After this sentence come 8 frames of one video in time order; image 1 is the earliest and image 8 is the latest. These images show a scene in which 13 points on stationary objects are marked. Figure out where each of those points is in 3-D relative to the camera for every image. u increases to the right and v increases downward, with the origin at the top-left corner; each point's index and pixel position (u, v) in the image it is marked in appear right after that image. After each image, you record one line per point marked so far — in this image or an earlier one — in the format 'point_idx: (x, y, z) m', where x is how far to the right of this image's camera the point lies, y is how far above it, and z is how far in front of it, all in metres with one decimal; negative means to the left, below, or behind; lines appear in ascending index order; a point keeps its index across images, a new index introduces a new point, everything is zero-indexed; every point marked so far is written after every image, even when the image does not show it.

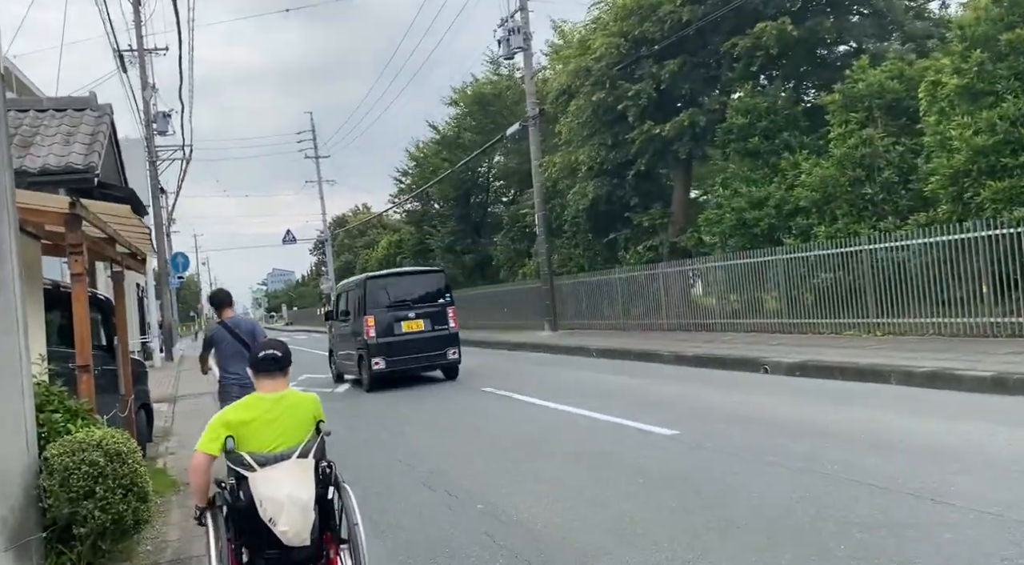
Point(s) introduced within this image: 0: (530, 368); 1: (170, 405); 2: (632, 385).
0: (+0.3, -1.8, +17.1) m
1: (-7.2, -2.6, +17.5) m
2: (+1.8, -1.6, +13.1) m
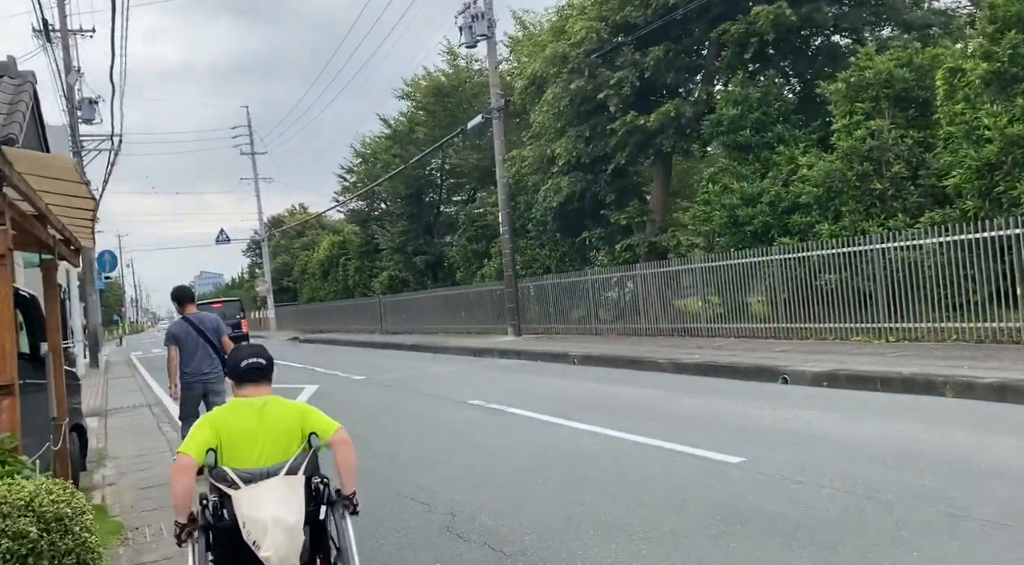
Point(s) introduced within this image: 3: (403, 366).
0: (-0.1, -1.8, +15.6) m
1: (-7.6, -2.5, +15.4) m
2: (+1.7, -1.6, +11.7) m
3: (-2.6, -2.0, +19.9) m
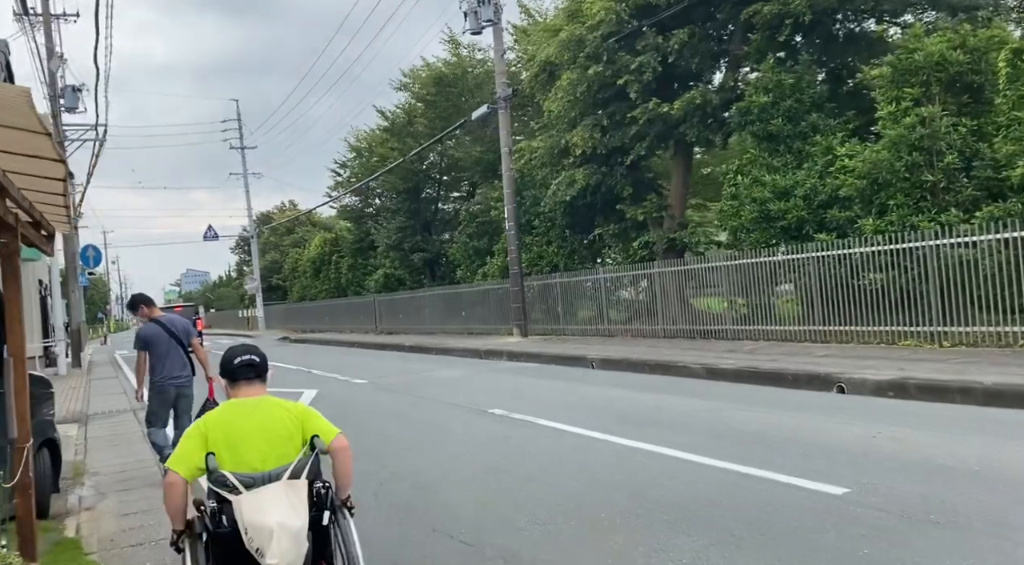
0: (+0.1, -1.7, +14.4) m
1: (-7.3, -2.4, +14.1) m
2: (+2.0, -1.6, +10.6) m
3: (-2.4, -1.9, +18.7) m
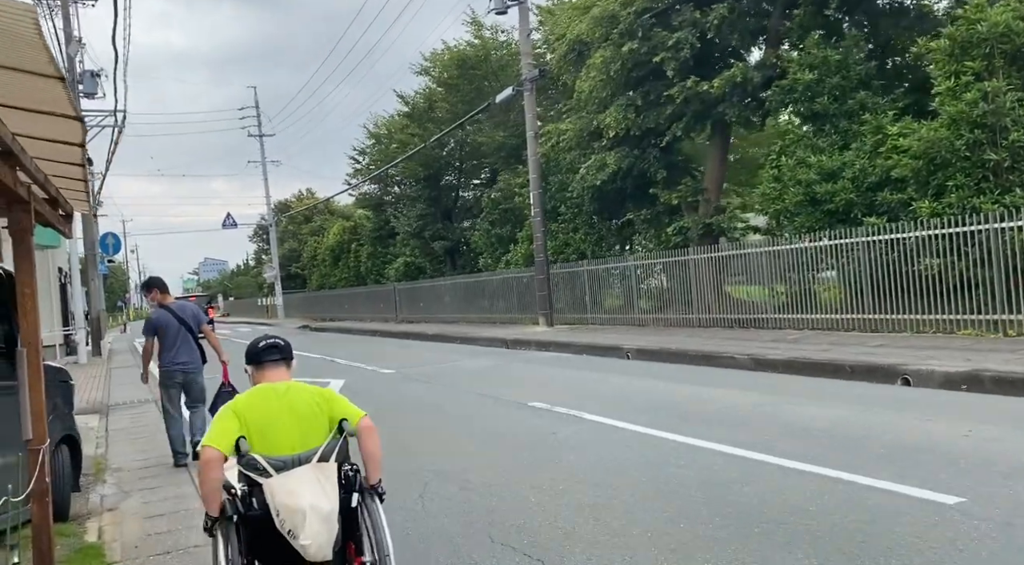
0: (+0.7, -1.5, +13.8) m
1: (-6.7, -2.2, +13.7) m
2: (+2.5, -1.4, +9.9) m
3: (-1.8, -1.6, +18.1) m
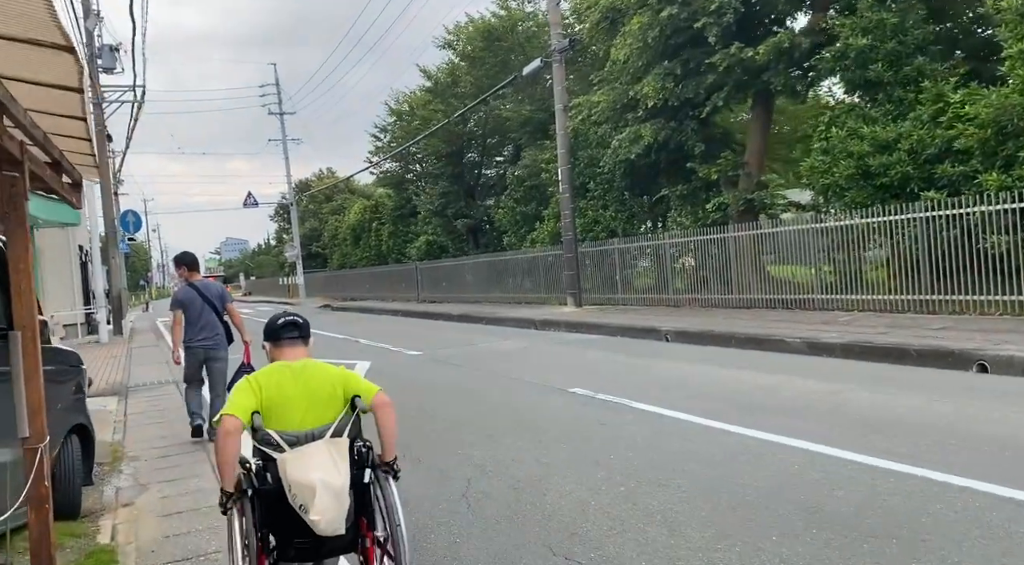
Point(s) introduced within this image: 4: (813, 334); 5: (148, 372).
0: (+1.3, -1.2, +13.2) m
1: (-6.2, -1.9, +13.2) m
2: (+3.0, -1.1, +9.2) m
3: (-1.1, -1.2, +17.5) m
4: (+4.5, -0.8, +12.4) m
5: (-7.5, -1.8, +17.3) m
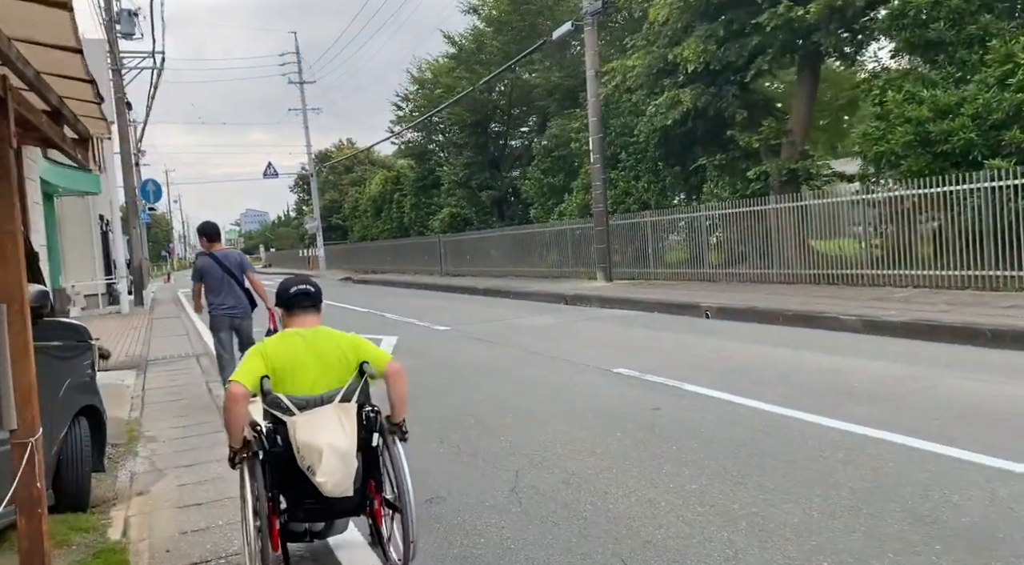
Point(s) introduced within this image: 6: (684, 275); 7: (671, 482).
0: (+1.8, -0.7, +12.5) m
1: (-5.7, -1.4, +12.7) m
2: (+3.4, -0.9, +8.5) m
3: (-0.5, -0.6, +16.9) m
4: (+5.0, -0.4, +11.6) m
5: (-6.9, -1.2, +16.8) m
6: (+4.1, +0.2, +19.6) m
7: (+1.0, -1.2, +5.1) m
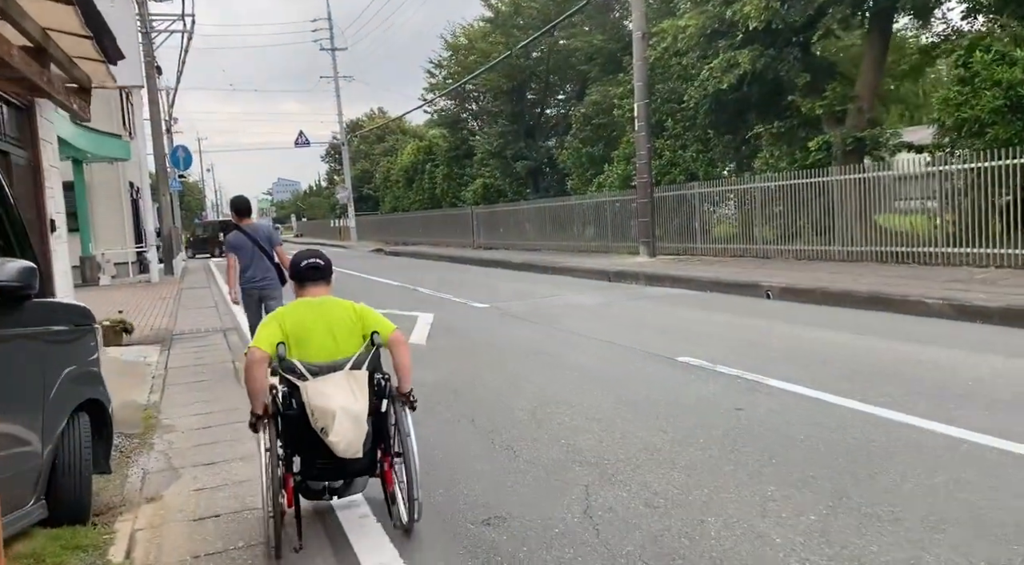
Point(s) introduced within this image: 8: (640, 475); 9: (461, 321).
0: (+2.4, -0.4, +11.5) m
1: (-5.0, -1.0, +12.0) m
2: (+3.9, -0.7, +7.5) m
3: (+0.3, -0.1, +16.0) m
4: (+5.6, -0.1, +10.5) m
5: (-6.1, -0.7, +16.1) m
6: (+5.0, +0.7, +18.5) m
7: (+1.3, -1.1, +4.2) m
8: (+0.8, -1.1, +4.8) m
9: (-0.7, -0.6, +12.3) m
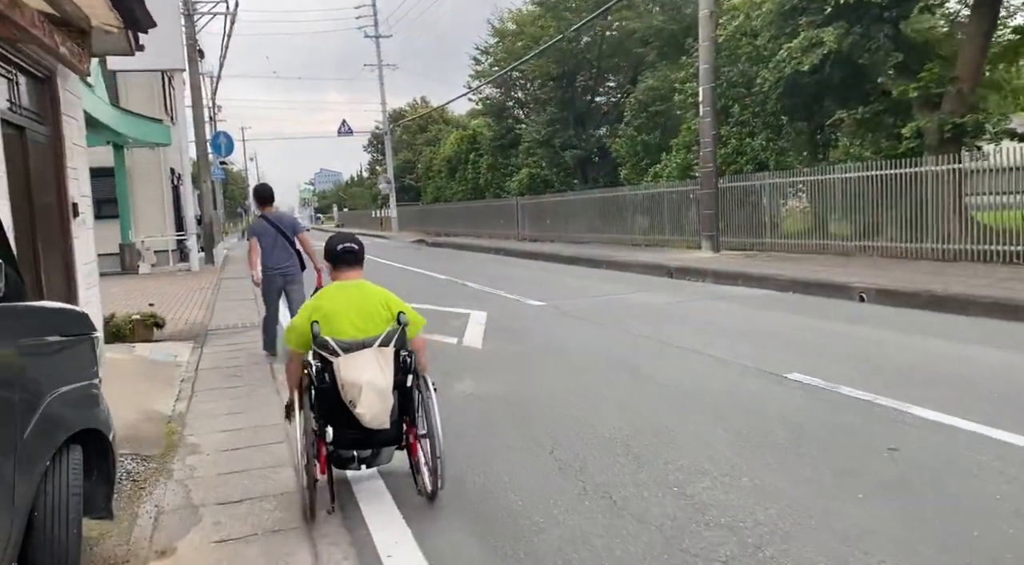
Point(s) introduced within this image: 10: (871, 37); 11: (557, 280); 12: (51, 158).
0: (+3.2, -0.4, +10.2) m
1: (-4.2, -0.9, +11.0) m
2: (+4.5, -0.8, +6.1) m
3: (+1.3, -0.1, +14.7) m
4: (+6.4, -0.2, +9.1) m
5: (-5.1, -0.5, +15.2) m
6: (+6.1, +0.8, +17.1) m
7: (+1.8, -1.2, +3.0) m
8: (+1.3, -1.2, +3.6) m
9: (+0.1, -0.5, +11.1) m
10: (+6.4, +4.4, +15.0) m
11: (+1.0, 0.0, +15.8) m
12: (-4.8, +1.3, +8.7) m
